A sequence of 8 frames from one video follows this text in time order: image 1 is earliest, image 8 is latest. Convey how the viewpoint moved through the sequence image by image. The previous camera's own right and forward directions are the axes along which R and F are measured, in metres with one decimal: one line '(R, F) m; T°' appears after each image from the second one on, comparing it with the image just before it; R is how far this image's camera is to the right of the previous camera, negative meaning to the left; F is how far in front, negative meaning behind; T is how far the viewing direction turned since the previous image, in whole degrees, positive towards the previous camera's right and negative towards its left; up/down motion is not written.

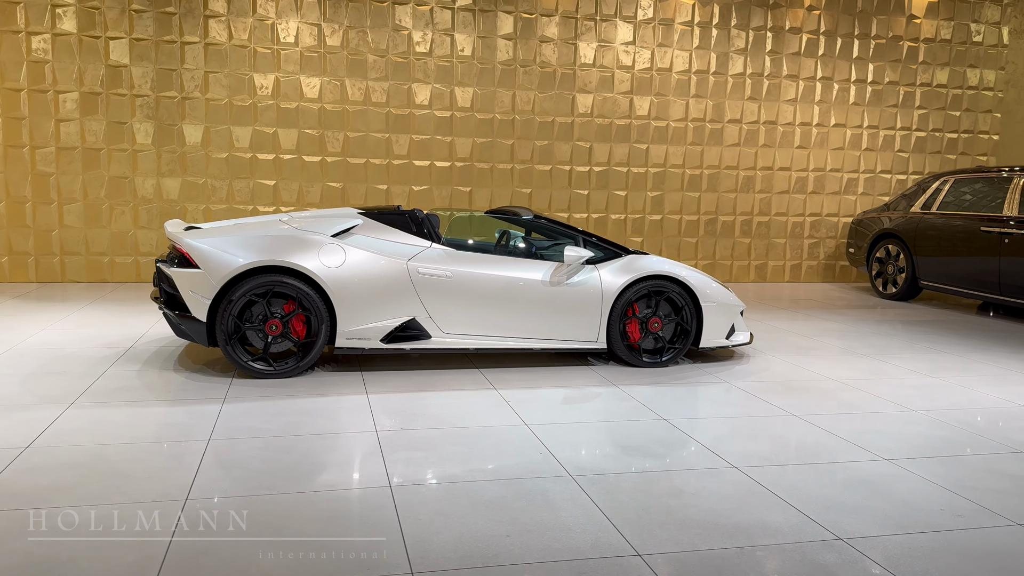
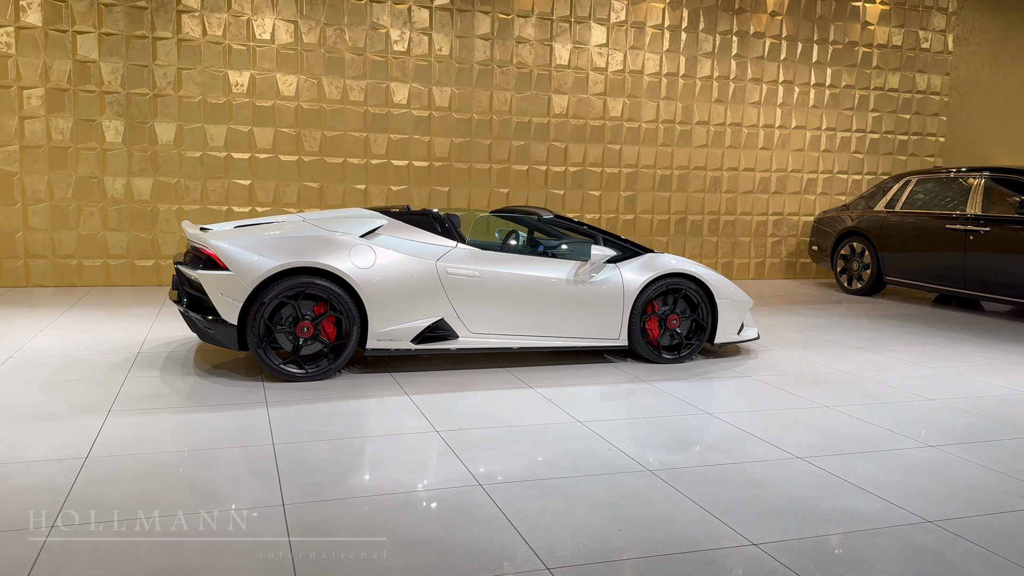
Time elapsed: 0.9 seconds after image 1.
(-0.5, 0.0) m; +5°
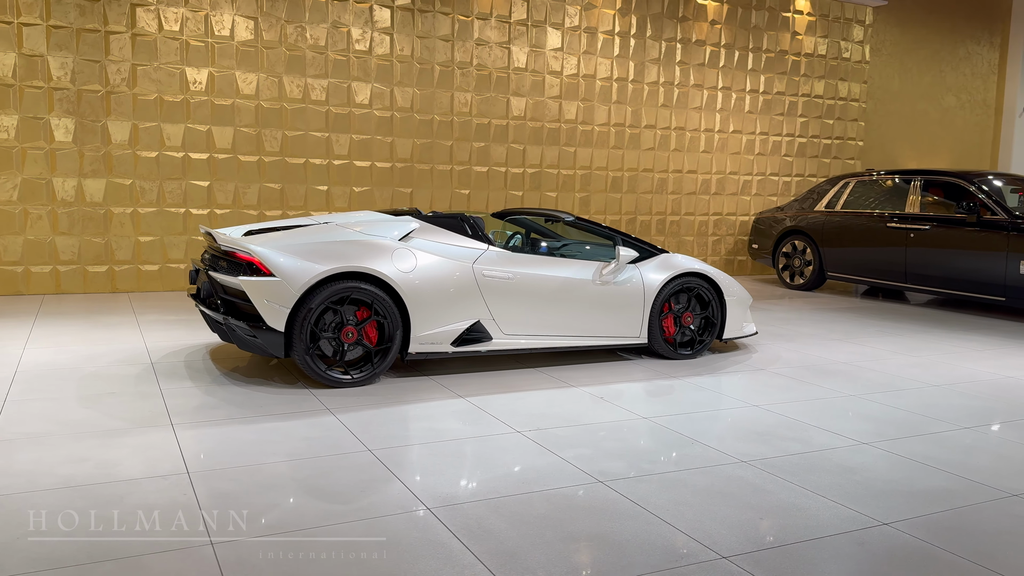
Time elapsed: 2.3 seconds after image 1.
(-0.7, 0.0) m; +8°
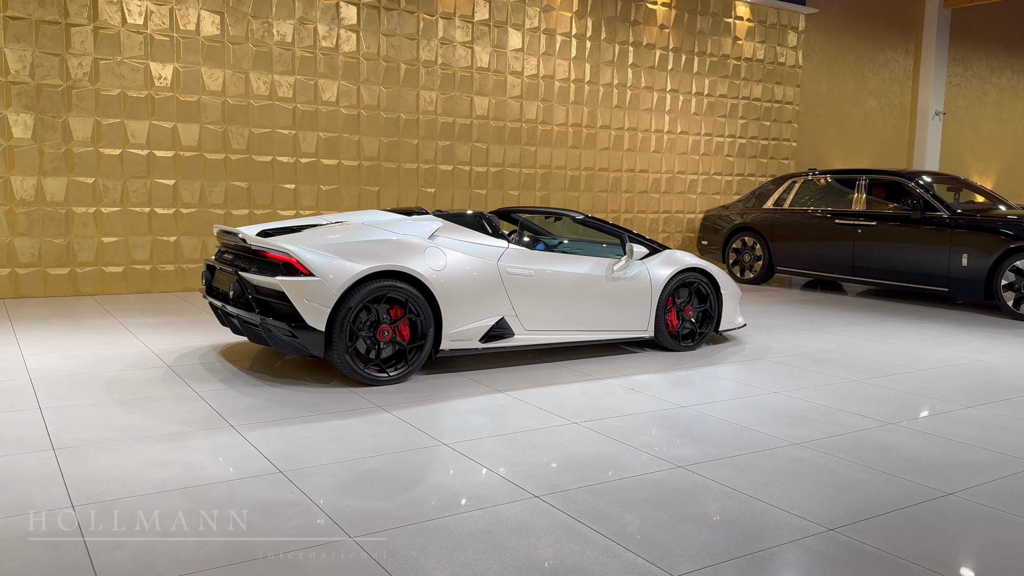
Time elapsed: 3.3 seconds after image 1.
(-0.6, -0.1) m; +6°
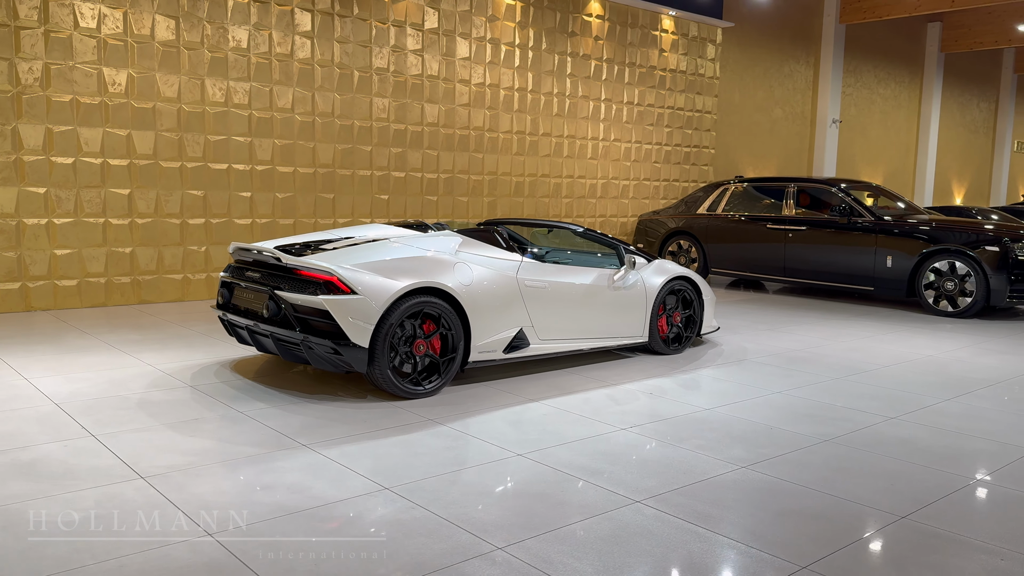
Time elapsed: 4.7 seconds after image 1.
(-0.7, -0.1) m; +8°
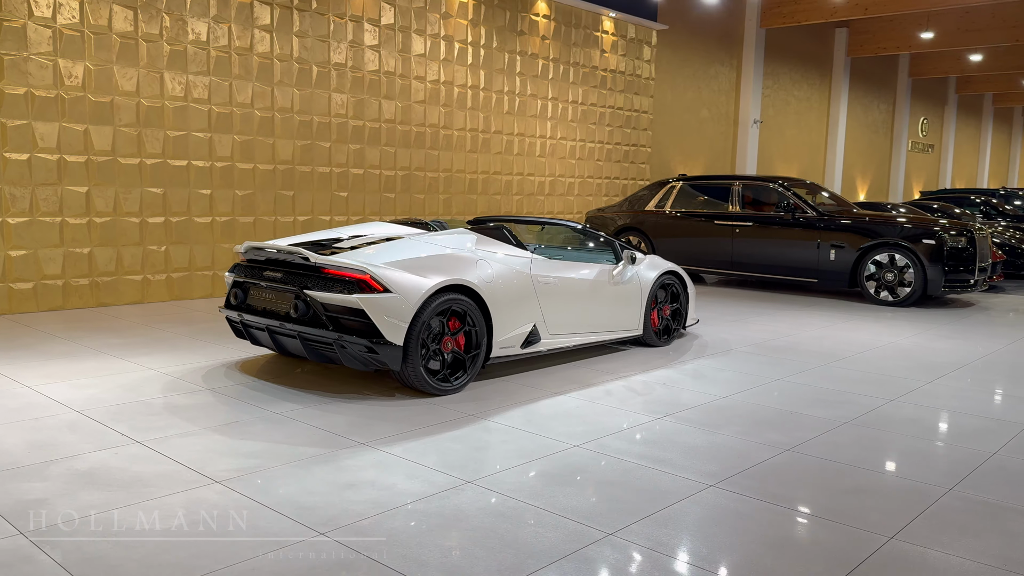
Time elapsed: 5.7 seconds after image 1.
(-0.6, 0.0) m; +7°
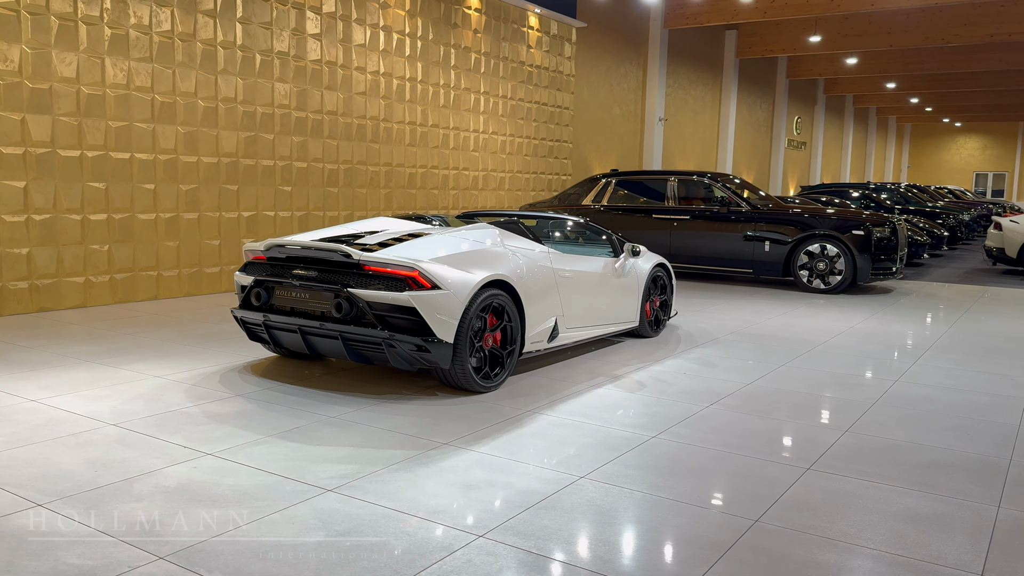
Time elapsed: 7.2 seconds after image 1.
(-0.8, +0.1) m; +9°
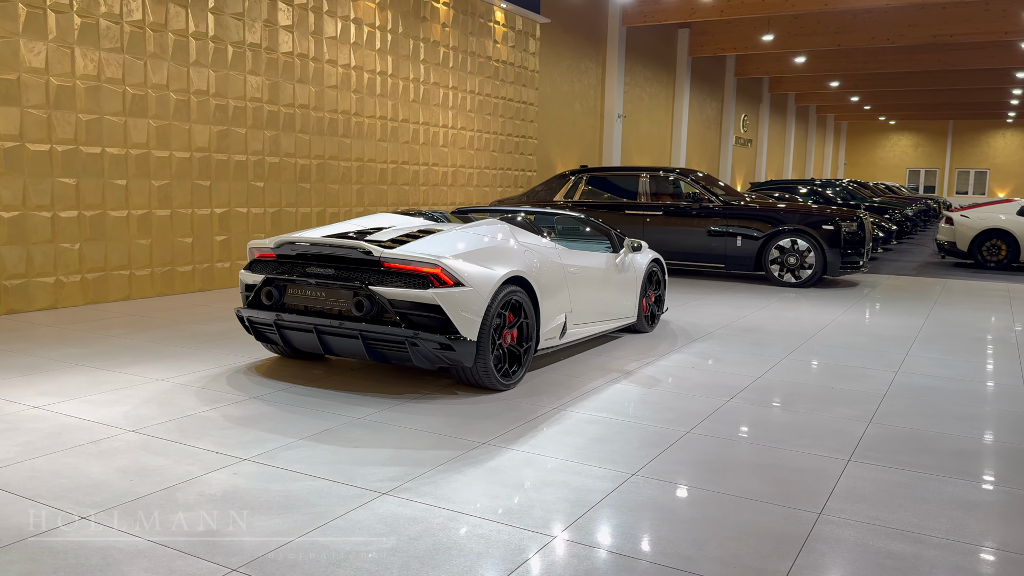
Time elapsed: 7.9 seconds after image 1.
(-0.4, +0.1) m; +4°
